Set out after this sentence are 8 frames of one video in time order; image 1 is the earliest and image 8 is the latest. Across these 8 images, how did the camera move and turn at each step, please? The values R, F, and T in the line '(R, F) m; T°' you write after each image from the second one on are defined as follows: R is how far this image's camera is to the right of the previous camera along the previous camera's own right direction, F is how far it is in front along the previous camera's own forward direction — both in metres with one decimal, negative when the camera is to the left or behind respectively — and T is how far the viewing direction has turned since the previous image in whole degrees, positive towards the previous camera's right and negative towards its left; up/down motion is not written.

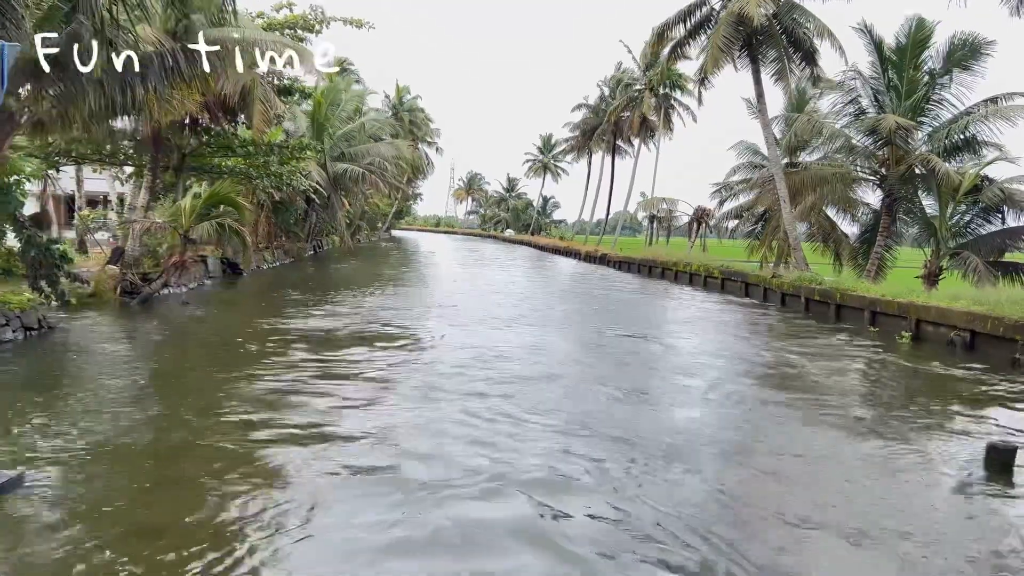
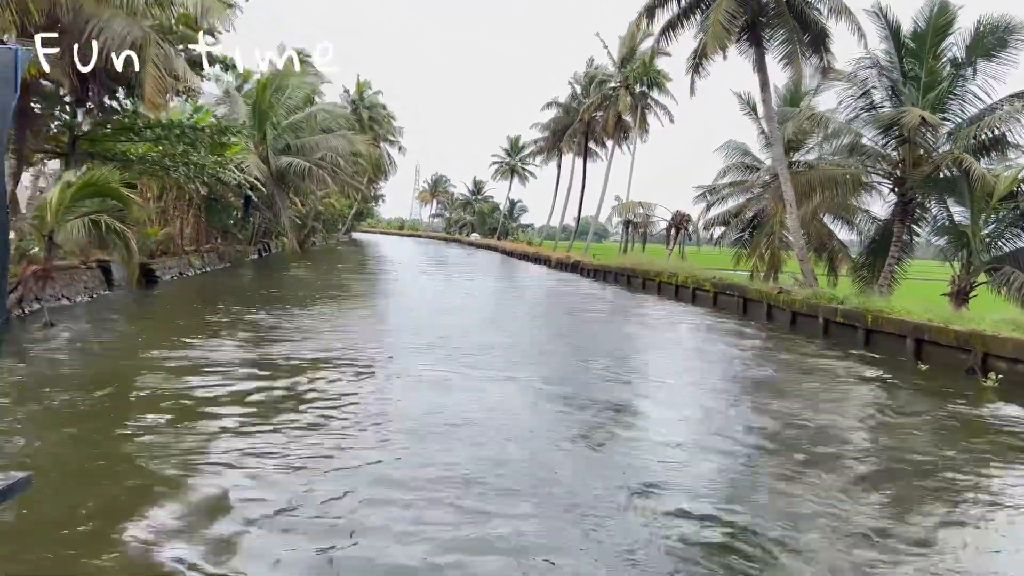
(0.0, +2.8) m; +2°
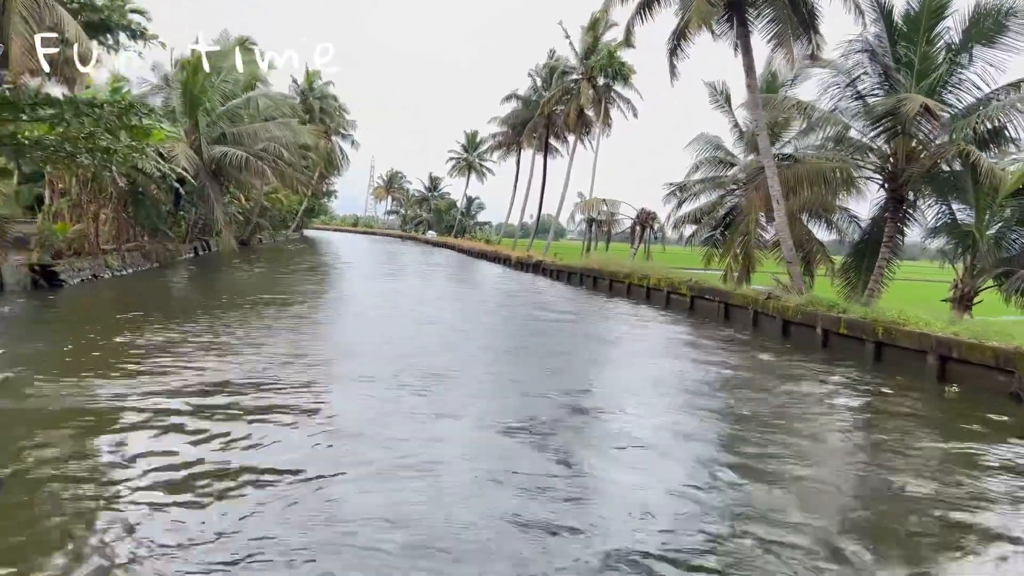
(0.0, +1.9) m; +3°
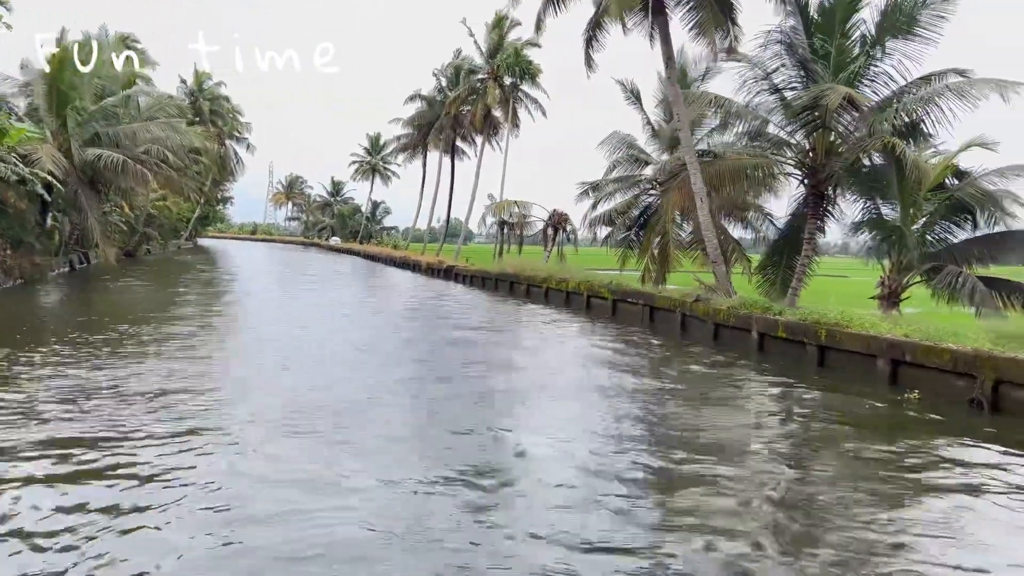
(-0.1, +1.2) m; +6°
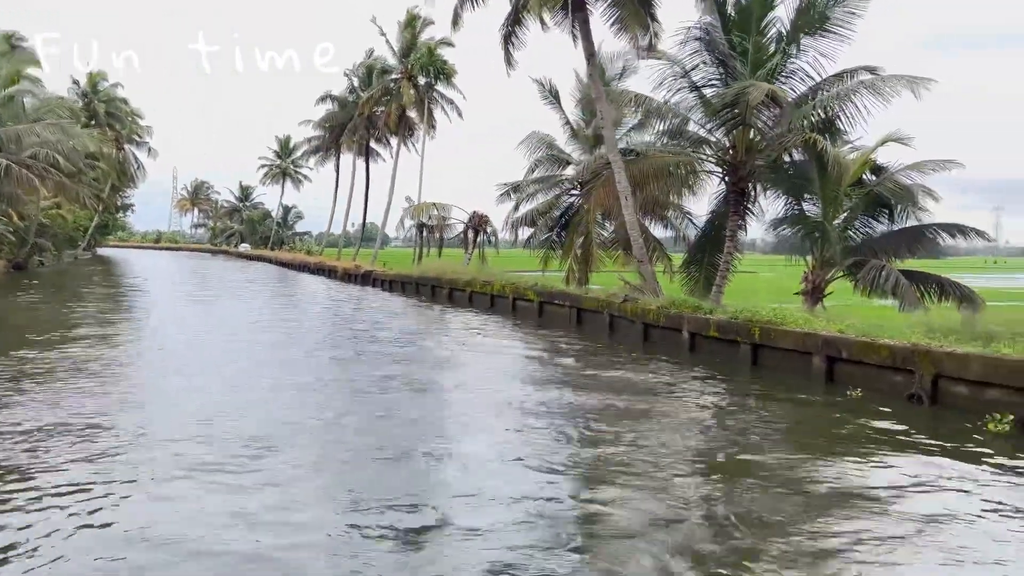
(-0.1, +0.5) m; +6°
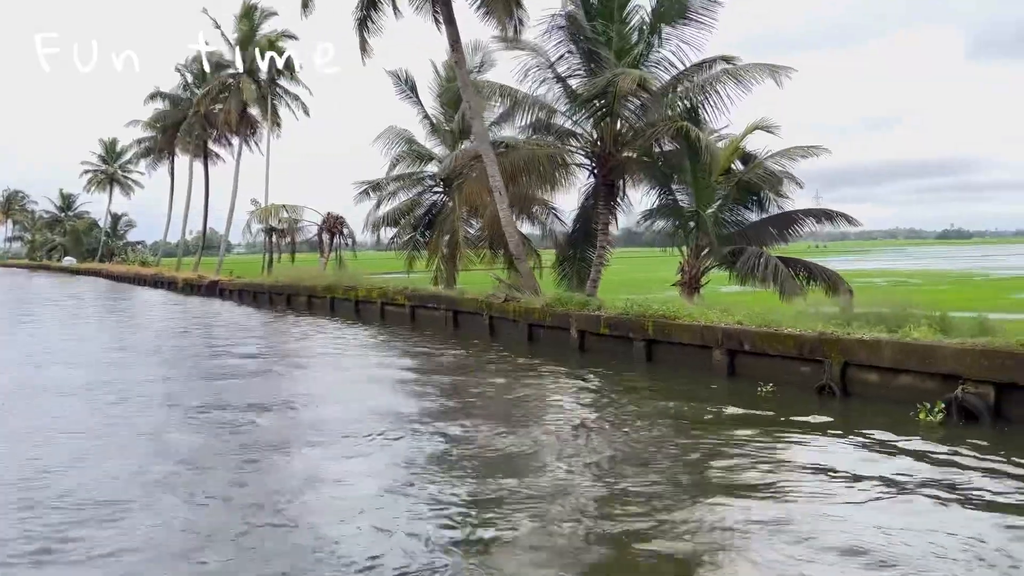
(-0.3, +0.9) m; +10°
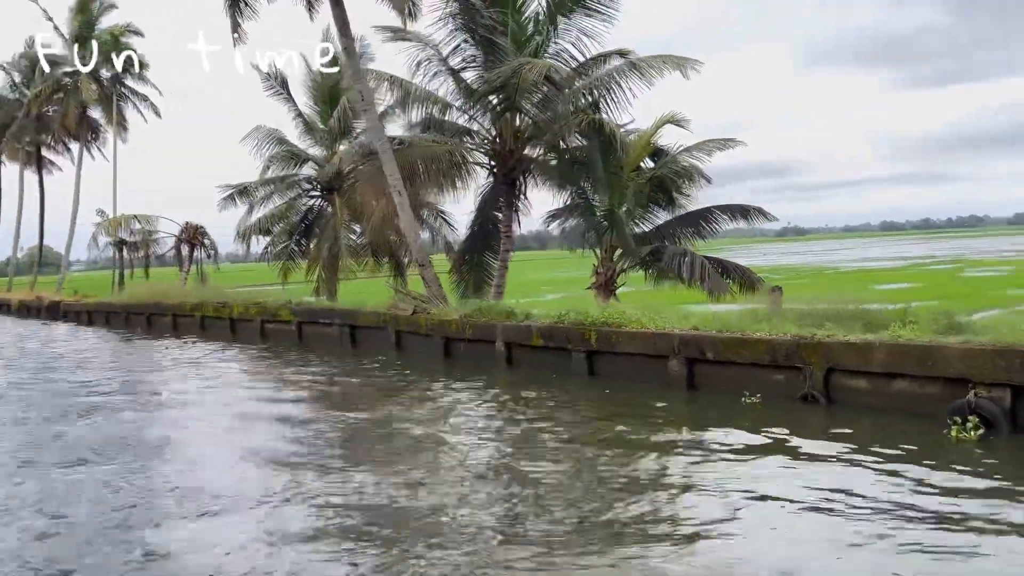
(-0.6, +1.3) m; +9°
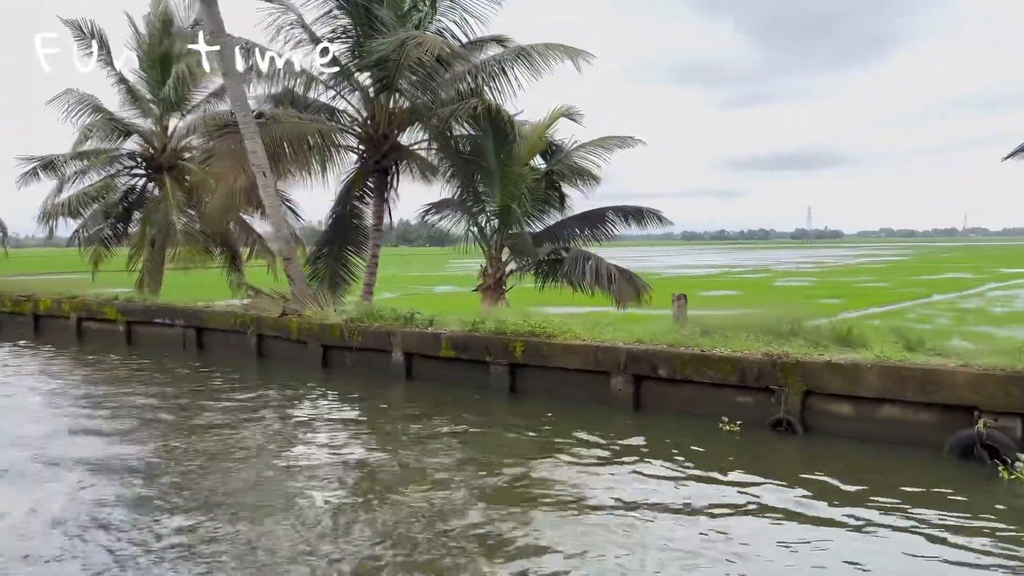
(-0.9, +1.4) m; +13°
